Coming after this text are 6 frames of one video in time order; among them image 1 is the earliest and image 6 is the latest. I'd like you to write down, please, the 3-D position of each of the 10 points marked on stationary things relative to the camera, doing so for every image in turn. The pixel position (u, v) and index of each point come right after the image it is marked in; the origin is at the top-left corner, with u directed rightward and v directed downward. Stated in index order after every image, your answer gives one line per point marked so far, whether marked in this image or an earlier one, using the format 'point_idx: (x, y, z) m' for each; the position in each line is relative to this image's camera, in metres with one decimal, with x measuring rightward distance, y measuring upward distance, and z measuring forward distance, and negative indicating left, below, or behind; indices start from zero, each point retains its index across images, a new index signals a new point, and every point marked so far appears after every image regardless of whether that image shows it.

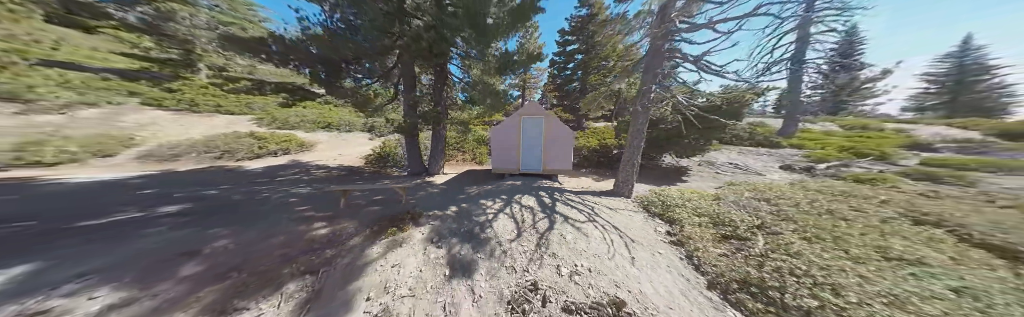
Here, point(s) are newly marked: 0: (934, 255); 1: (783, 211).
0: (+7.0, -1.6, +3.2) m
1: (+6.5, -1.2, +4.5) m
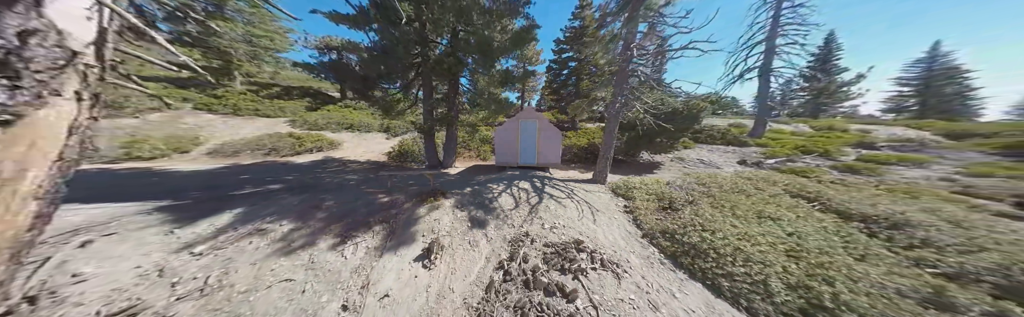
0: (+7.0, -1.5, +4.8) m
1: (+6.5, -1.0, +6.1) m
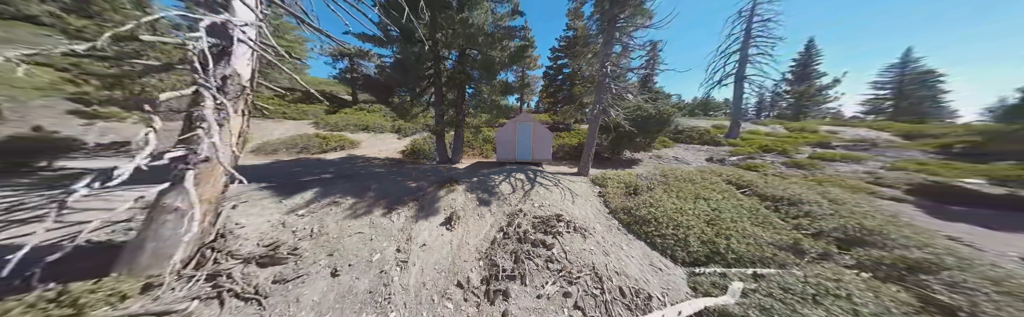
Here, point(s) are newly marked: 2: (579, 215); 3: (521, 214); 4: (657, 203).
0: (+7.0, -1.3, +6.3) m
1: (+6.4, -0.9, +7.6) m
2: (+2.1, -1.8, +5.9) m
3: (+0.3, -1.7, +5.7) m
4: (+4.8, -1.4, +6.2) m
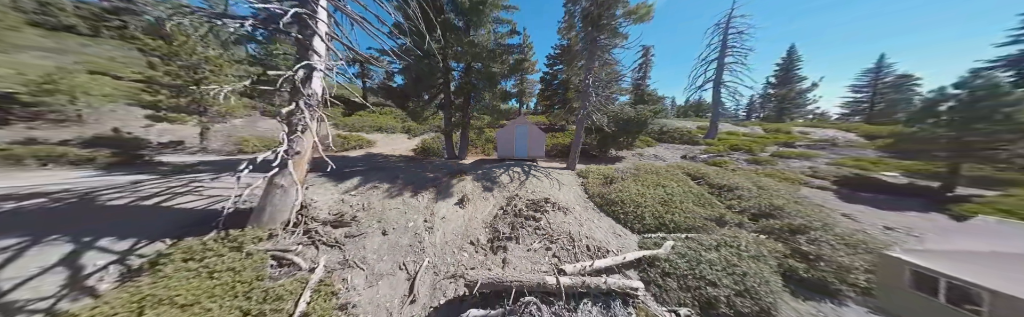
0: (+6.9, -1.1, +7.9) m
1: (+6.4, -0.7, +9.2) m
2: (+2.0, -1.6, +7.5) m
3: (+0.2, -1.5, +7.3) m
4: (+4.7, -1.3, +7.8) m
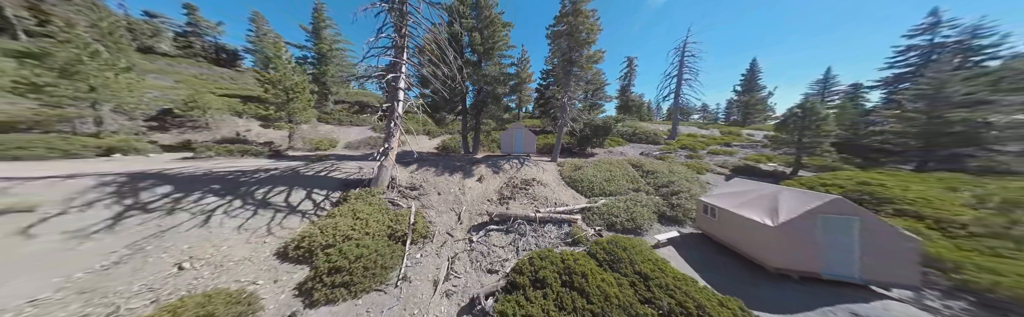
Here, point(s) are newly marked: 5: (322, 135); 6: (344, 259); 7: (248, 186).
0: (+6.9, -0.8, +11.9) m
1: (+6.3, -0.4, +13.3) m
2: (+2.0, -1.3, +11.5) m
3: (+0.2, -1.2, +11.4) m
4: (+4.7, -0.9, +11.8) m
5: (-17.0, +2.1, +16.7) m
6: (-5.1, -3.0, +5.6) m
7: (-10.3, -1.0, +7.2) m
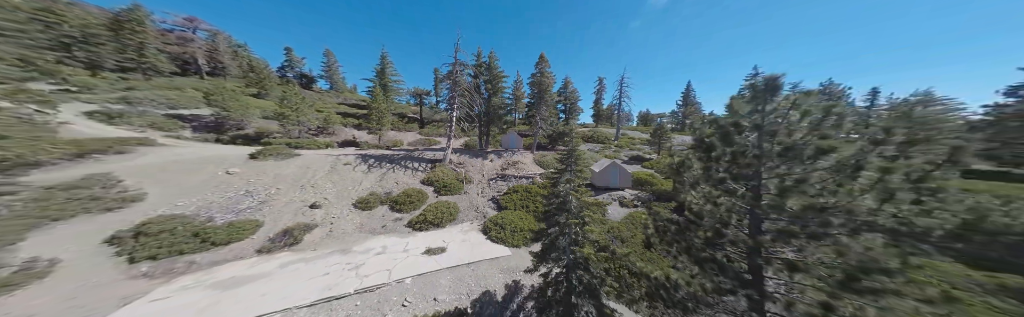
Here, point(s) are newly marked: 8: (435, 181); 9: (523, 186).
0: (+6.4, 0.0, +21.9) m
1: (+5.8, +0.5, +23.3) m
2: (+1.5, -0.4, +21.6) m
3: (-0.3, -0.3, +21.4) m
4: (+4.2, -0.1, +21.8) m
5: (-17.5, +3.0, +26.7) m
6: (-5.6, -2.1, +15.7) m
7: (-10.8, -0.2, +17.3) m
8: (-6.5, -2.0, +15.9) m
9: (+0.9, -2.4, +15.6) m
